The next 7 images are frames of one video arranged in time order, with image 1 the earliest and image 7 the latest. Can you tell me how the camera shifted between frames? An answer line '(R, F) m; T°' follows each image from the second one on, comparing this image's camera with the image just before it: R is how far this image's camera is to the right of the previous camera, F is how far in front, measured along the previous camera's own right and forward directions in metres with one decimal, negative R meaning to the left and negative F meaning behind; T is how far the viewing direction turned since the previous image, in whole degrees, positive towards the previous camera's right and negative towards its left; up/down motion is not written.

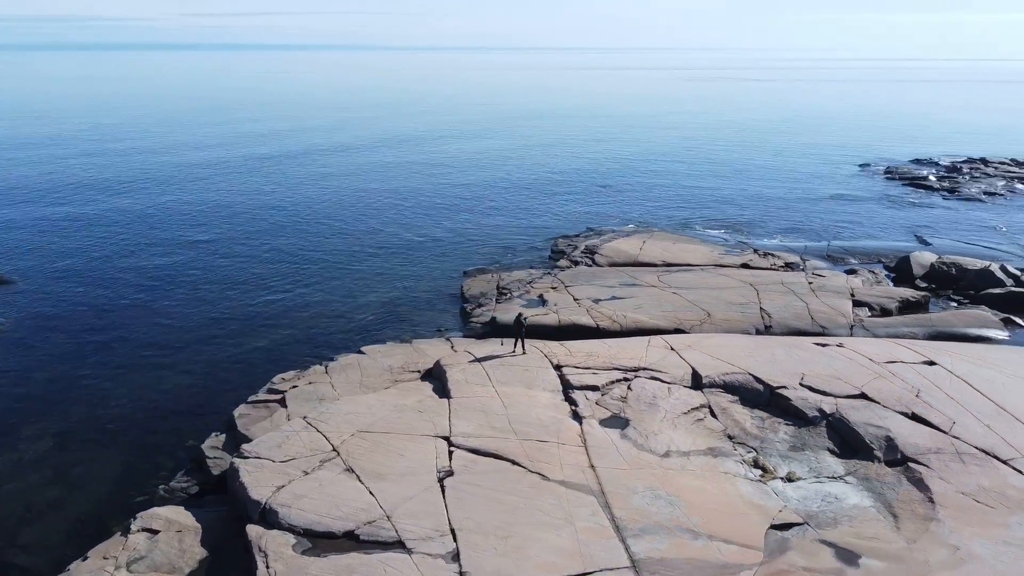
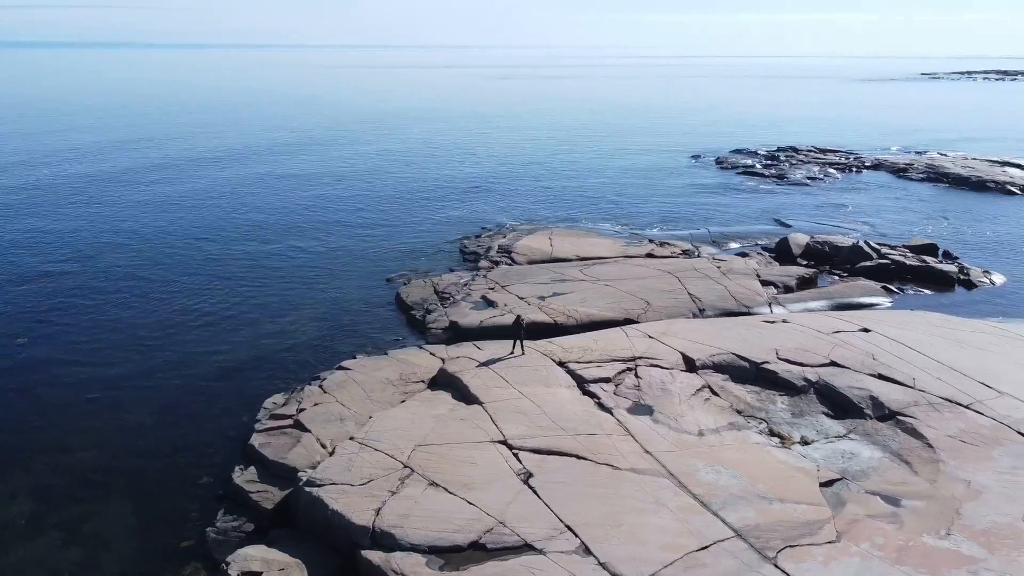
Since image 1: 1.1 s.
(-3.5, 0.0) m; +14°
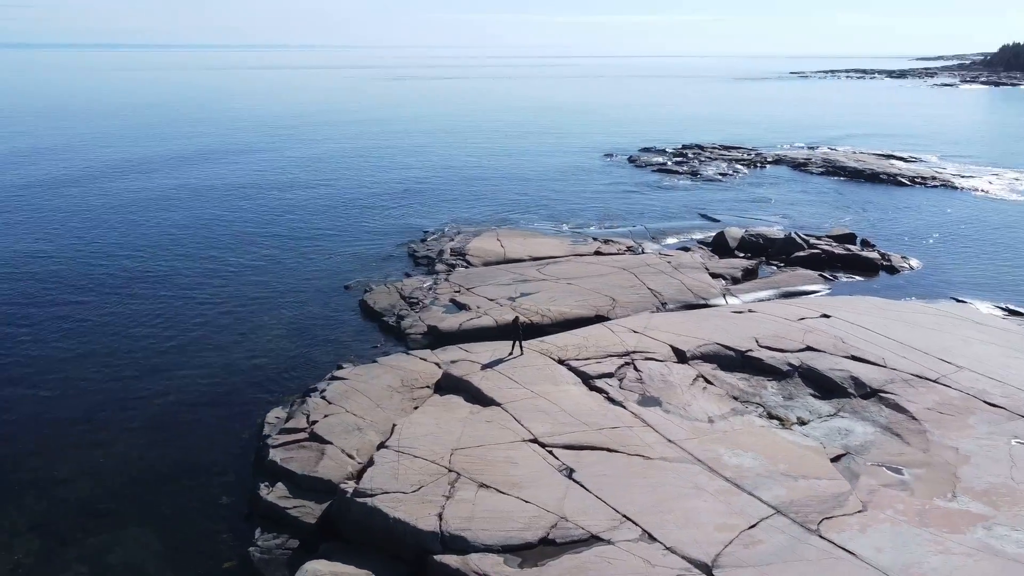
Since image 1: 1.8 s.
(-2.1, -0.1) m; +8°
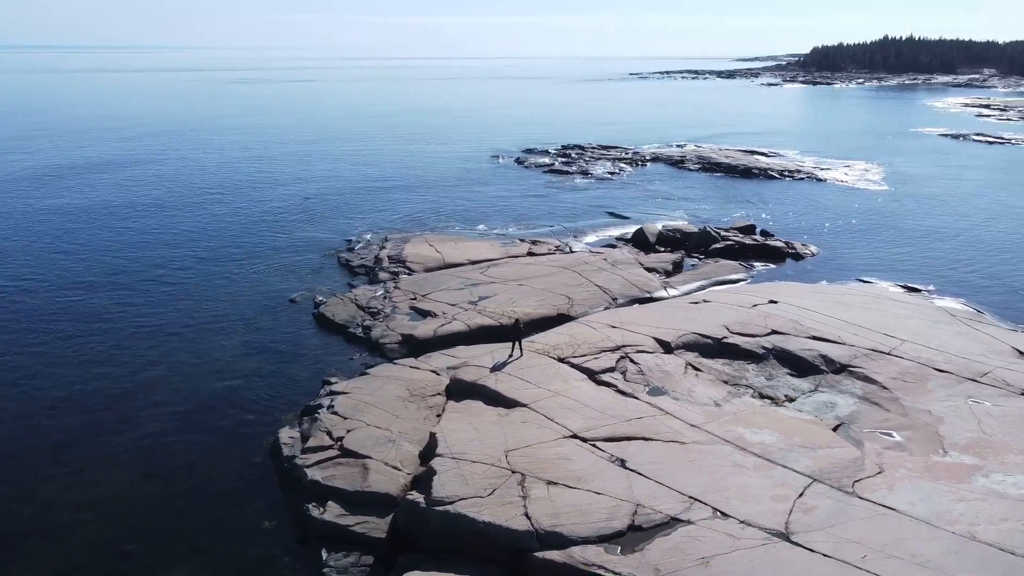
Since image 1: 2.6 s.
(-2.9, -0.1) m; +11°
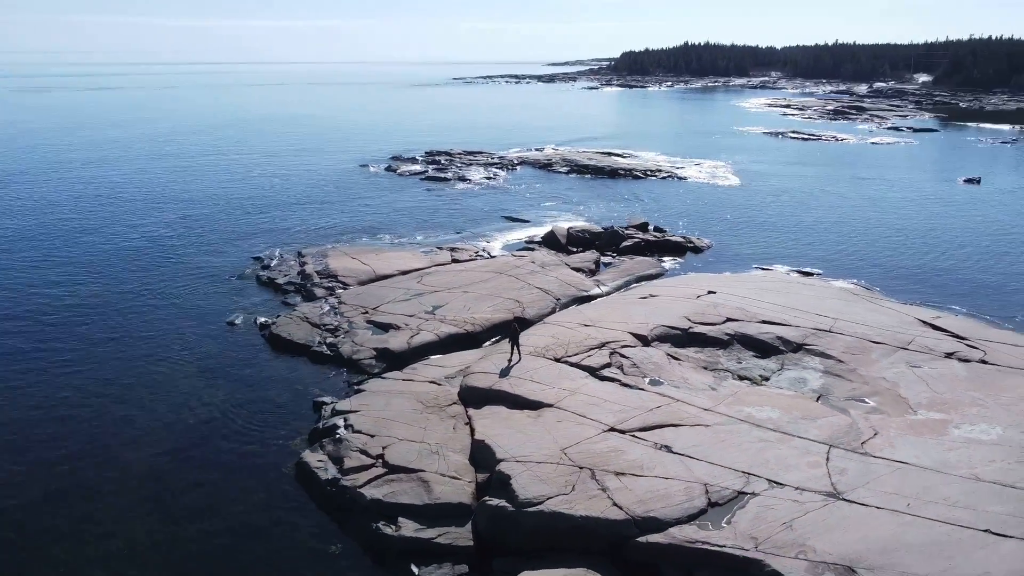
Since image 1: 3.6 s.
(-3.5, -0.1) m; +12°
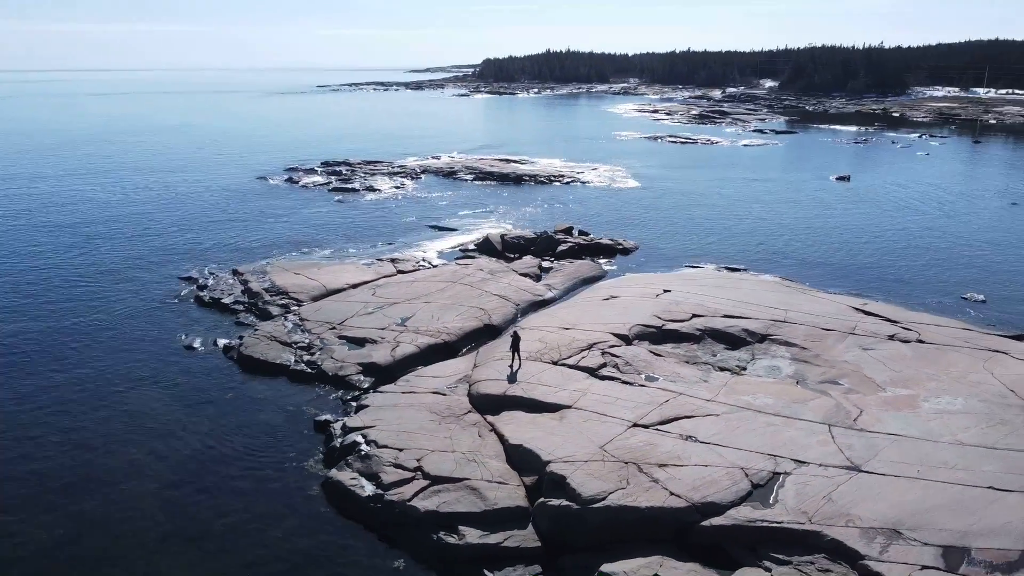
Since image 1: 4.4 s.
(-2.7, -0.2) m; +9°
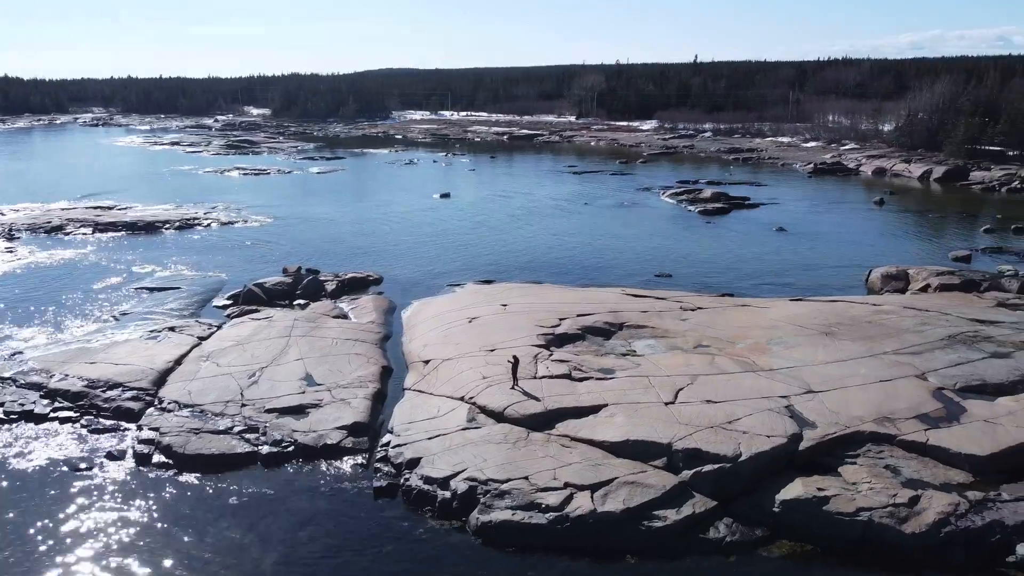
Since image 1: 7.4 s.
(-10.7, +1.8) m; +36°
